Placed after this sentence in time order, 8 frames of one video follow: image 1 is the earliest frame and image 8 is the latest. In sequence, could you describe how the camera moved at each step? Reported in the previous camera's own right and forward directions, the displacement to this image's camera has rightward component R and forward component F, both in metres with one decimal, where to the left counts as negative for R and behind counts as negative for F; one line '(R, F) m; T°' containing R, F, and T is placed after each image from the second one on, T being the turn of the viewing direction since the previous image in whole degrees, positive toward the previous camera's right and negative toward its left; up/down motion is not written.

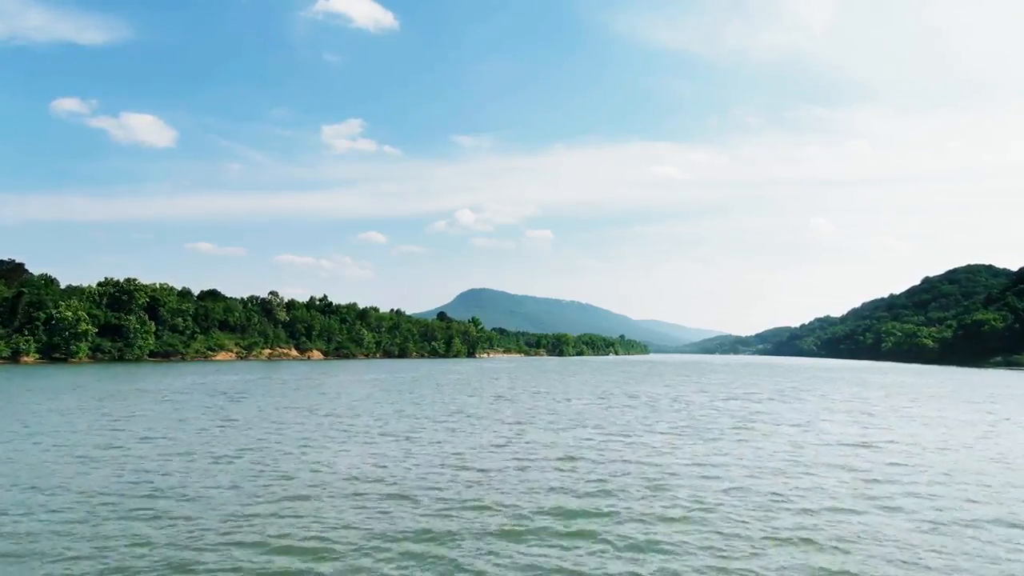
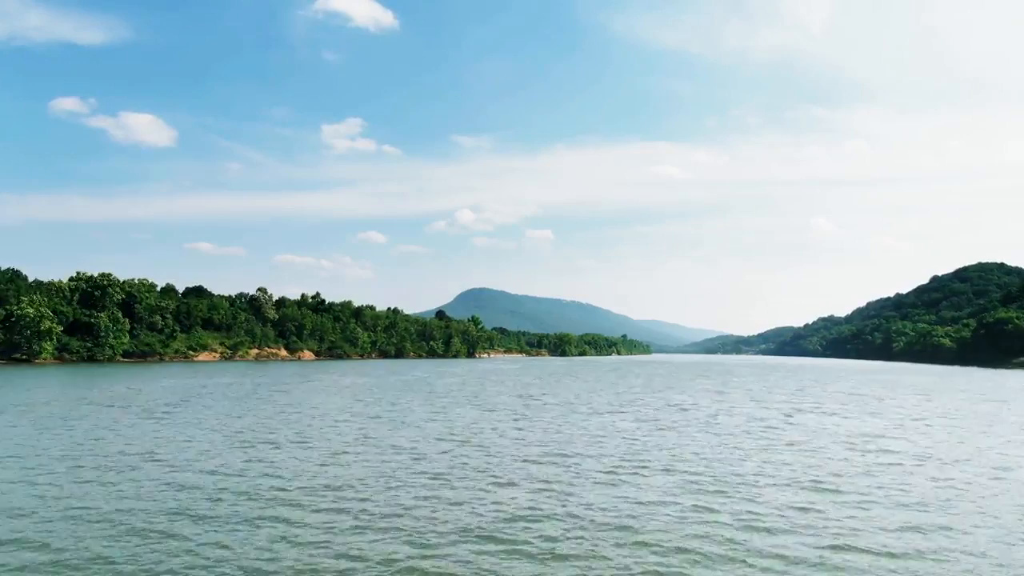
(-0.4, +6.9) m; 0°
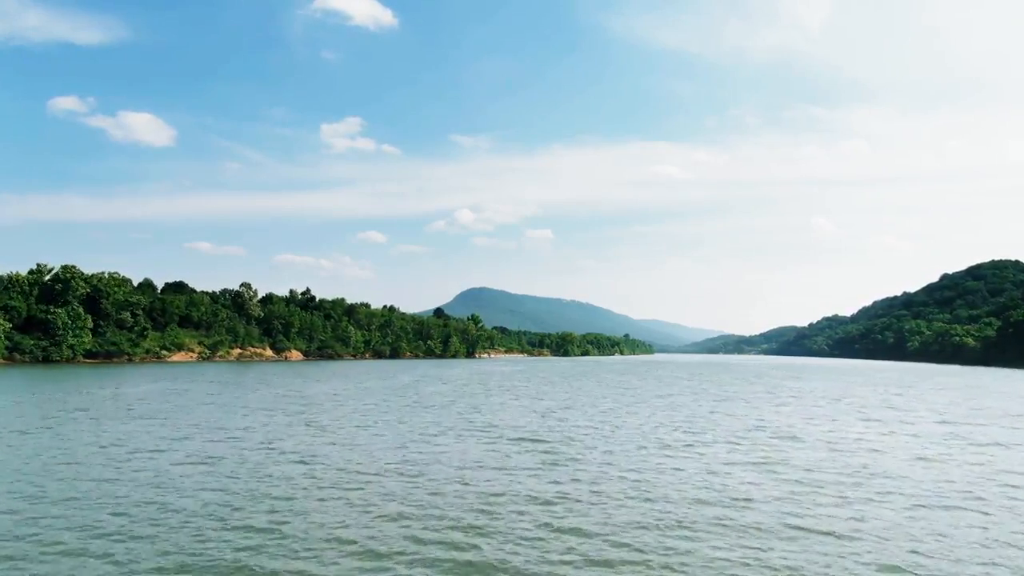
(-0.5, +8.4) m; 0°
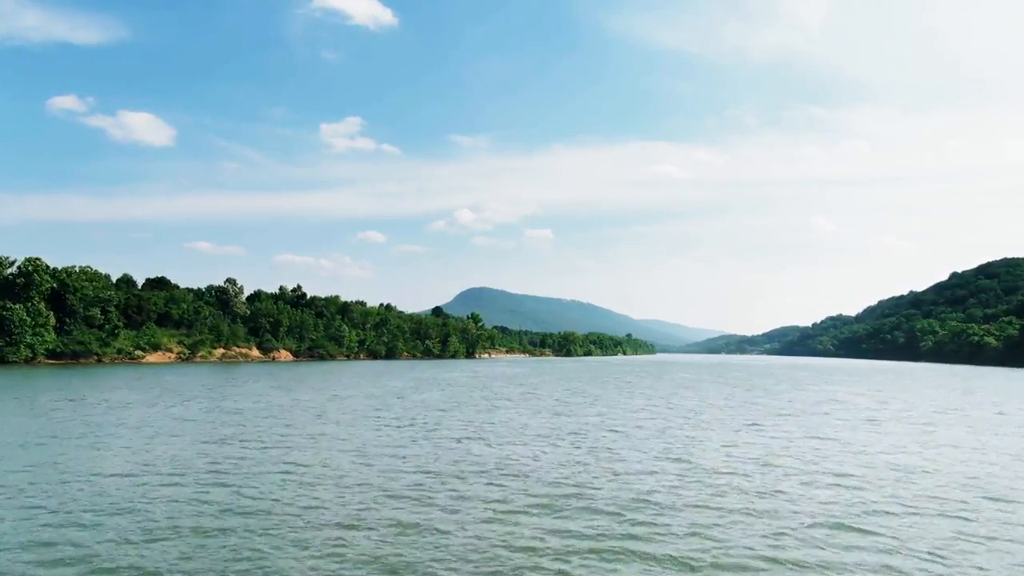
(-0.5, +7.0) m; 0°
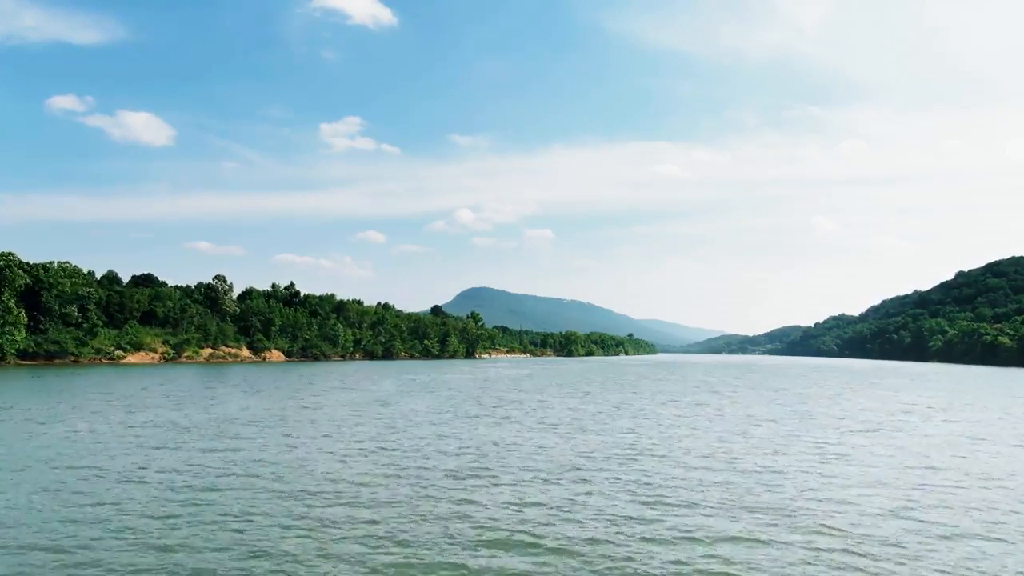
(-0.3, +4.6) m; 0°
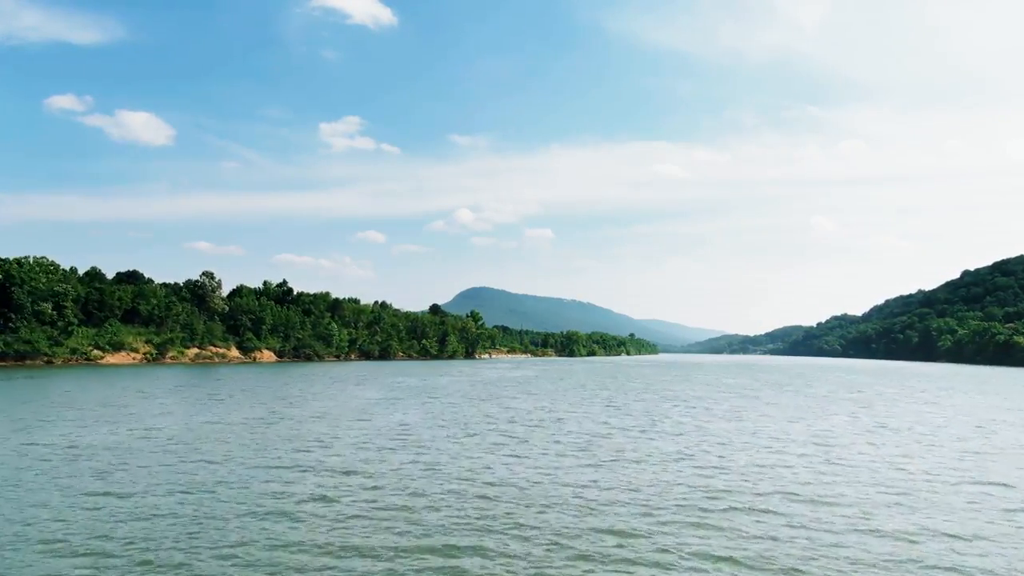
(-0.3, +4.6) m; 0°
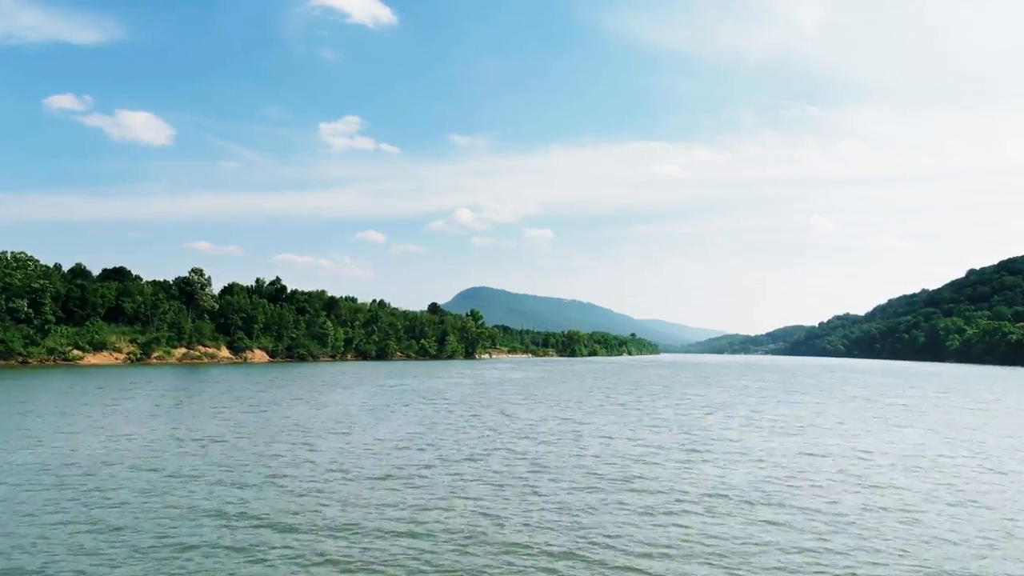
(-0.3, +3.9) m; 0°
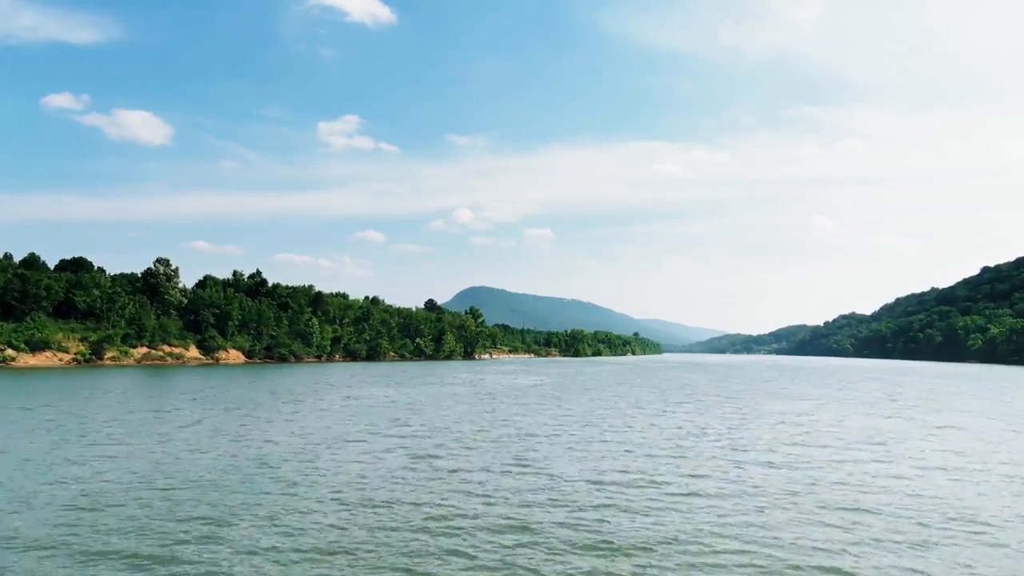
(-0.6, +10.0) m; 0°
